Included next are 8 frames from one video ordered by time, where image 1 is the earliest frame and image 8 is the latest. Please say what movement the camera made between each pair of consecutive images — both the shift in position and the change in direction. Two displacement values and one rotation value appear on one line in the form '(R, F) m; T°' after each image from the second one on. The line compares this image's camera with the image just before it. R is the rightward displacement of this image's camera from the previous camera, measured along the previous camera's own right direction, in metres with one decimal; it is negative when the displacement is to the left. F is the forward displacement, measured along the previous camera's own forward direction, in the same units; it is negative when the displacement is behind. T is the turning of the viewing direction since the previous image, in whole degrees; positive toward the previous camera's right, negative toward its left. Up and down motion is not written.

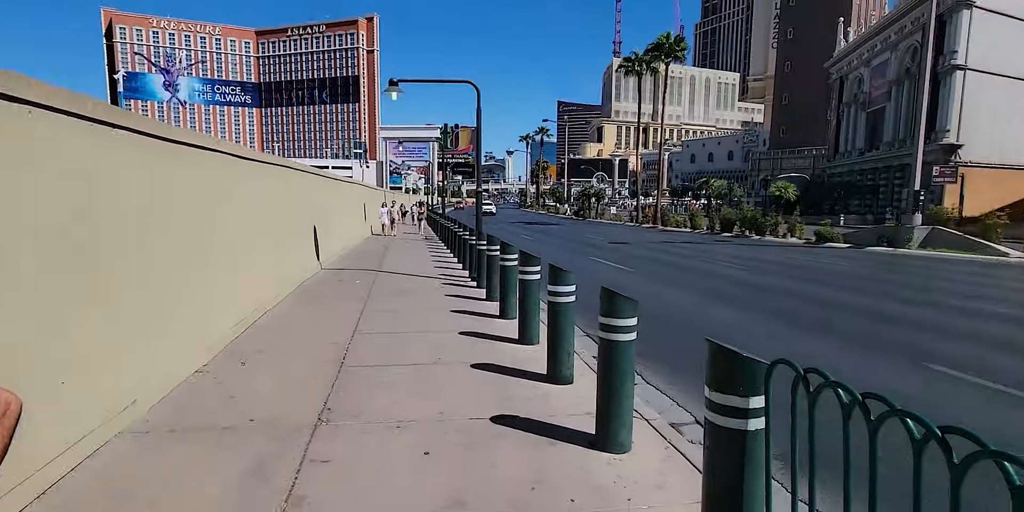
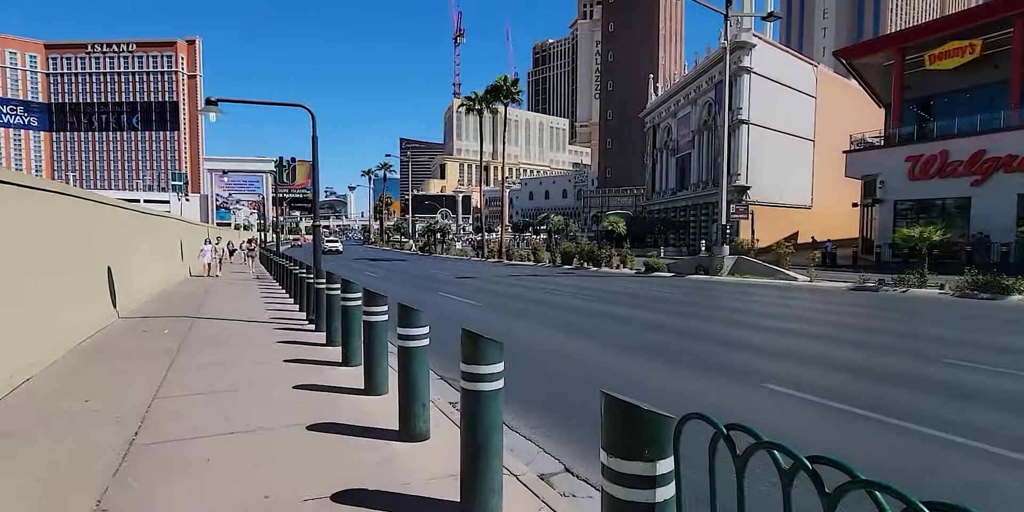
(0.0, +0.4) m; +16°
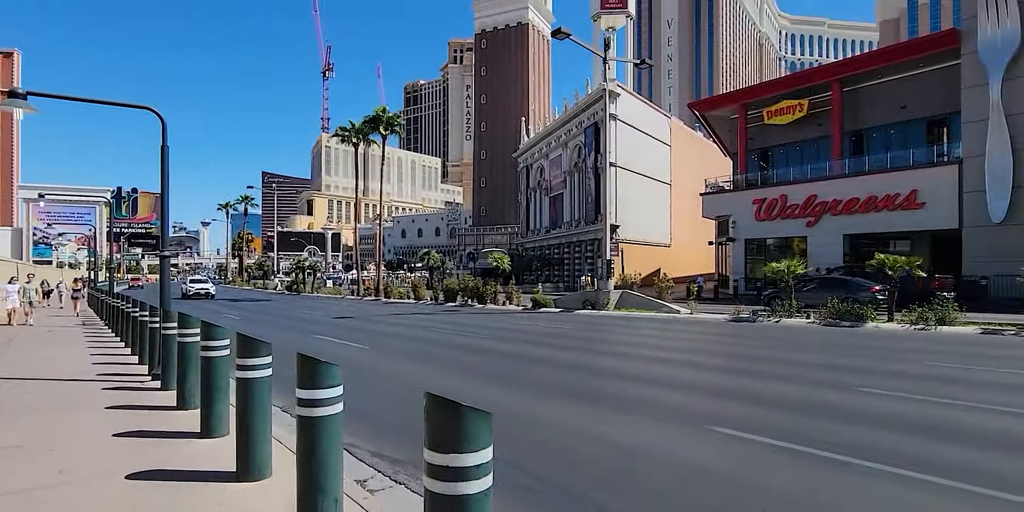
(-0.4, +1.0) m; +13°
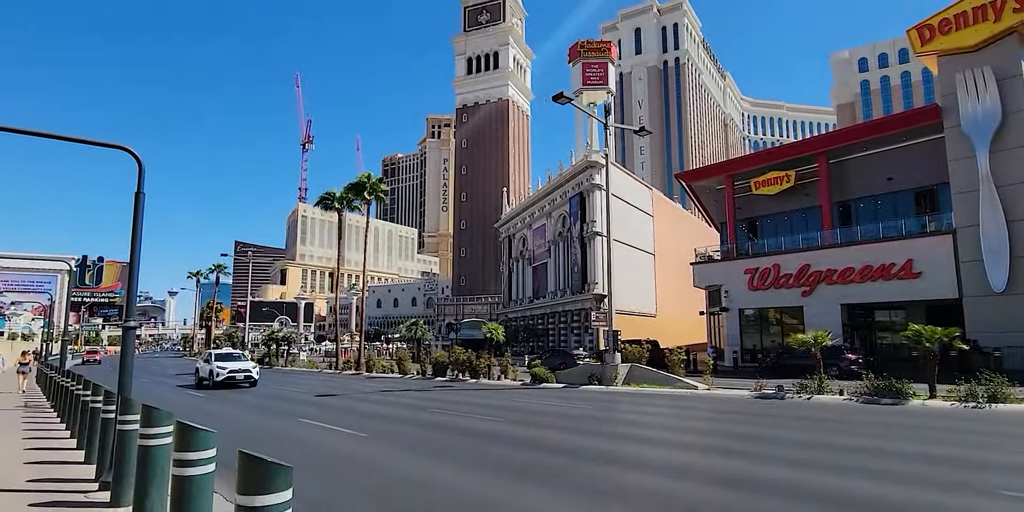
(-0.8, +1.3) m; +3°
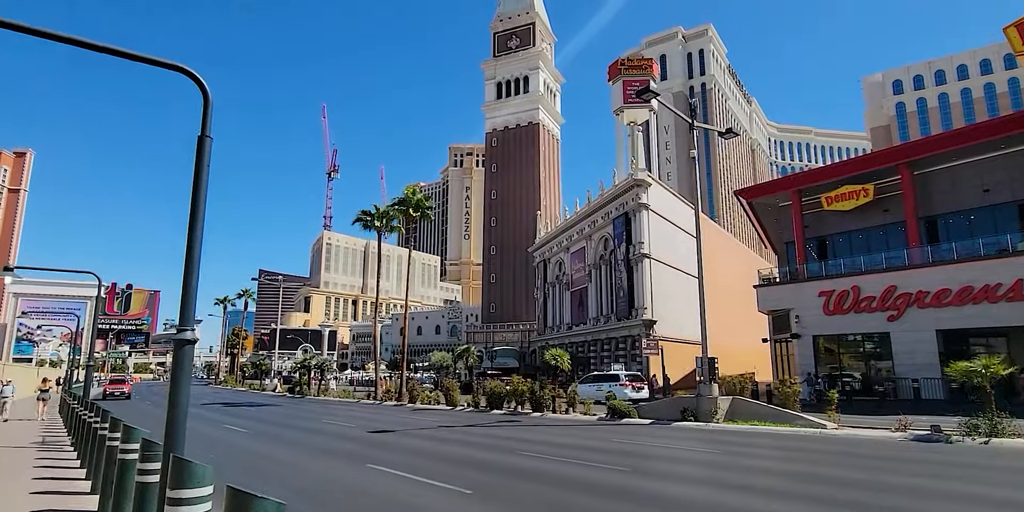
(-1.8, +2.4) m; -2°
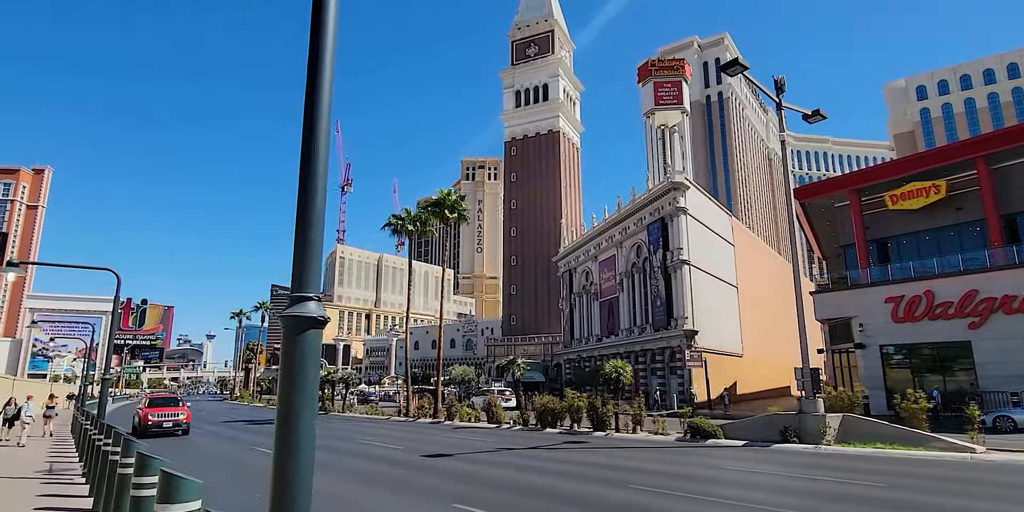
(-1.6, +2.1) m; -1°
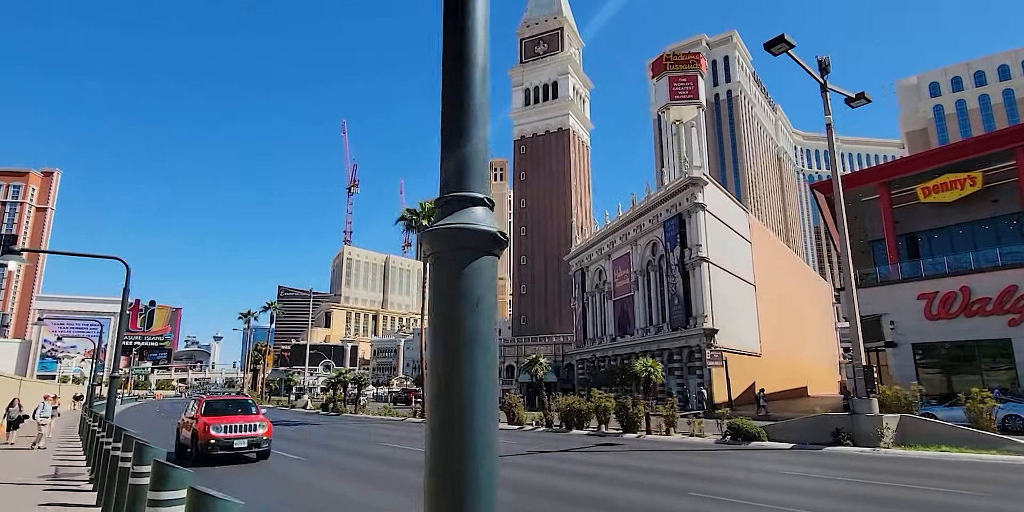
(-0.6, +0.9) m; -1°
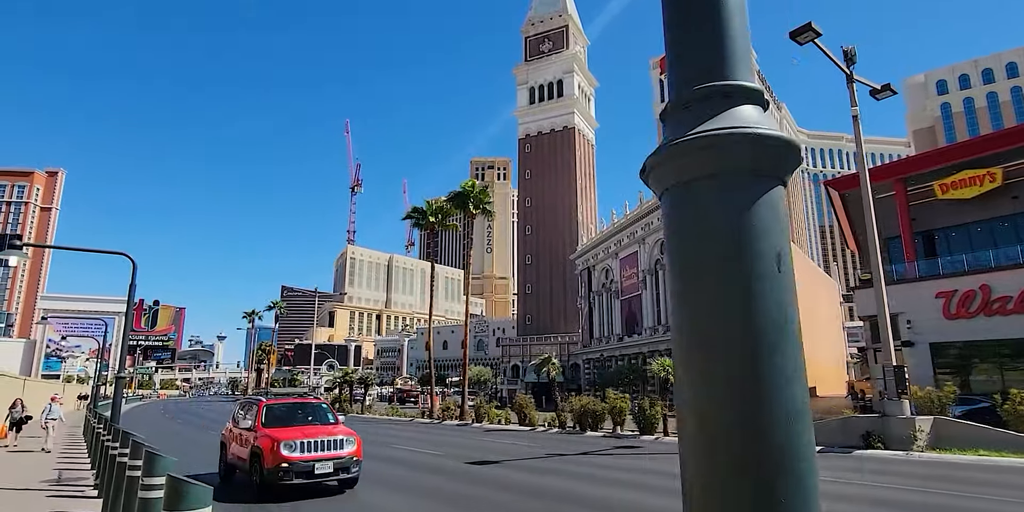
(-0.3, +0.5) m; 0°
